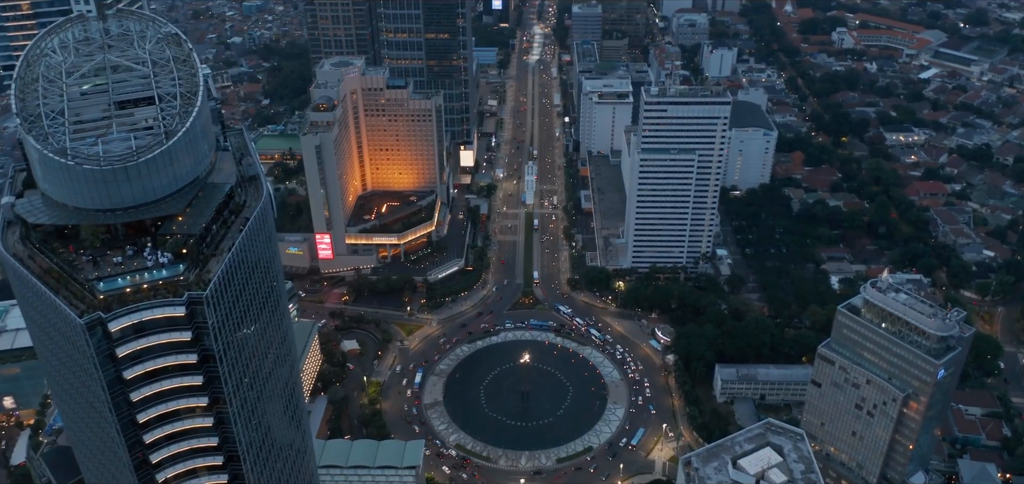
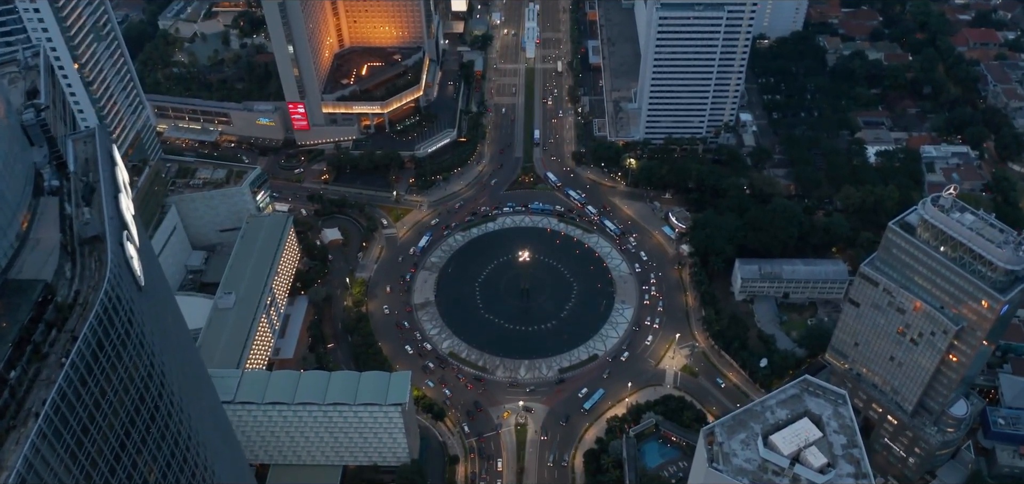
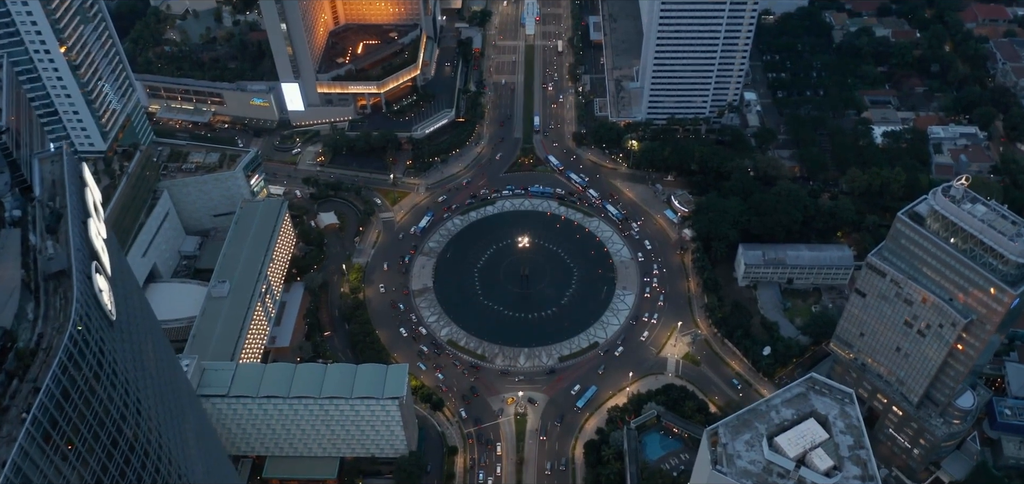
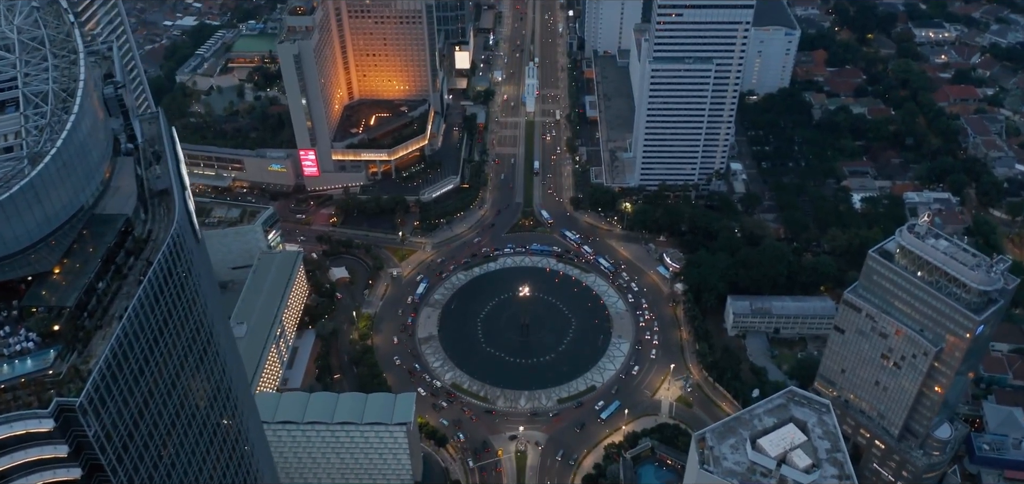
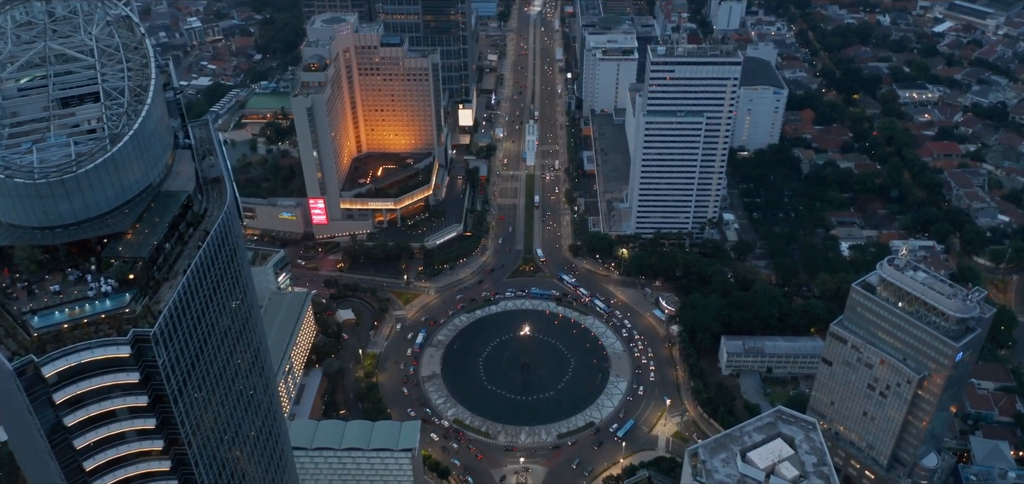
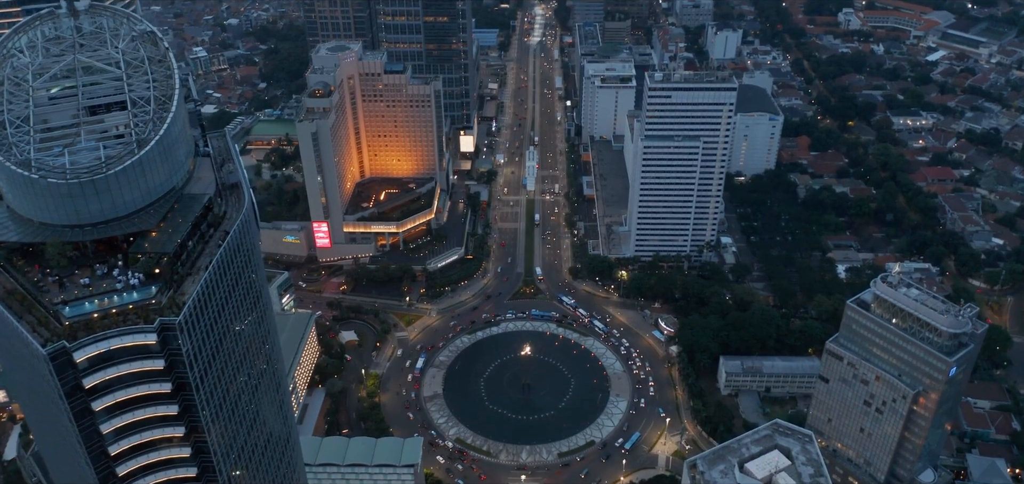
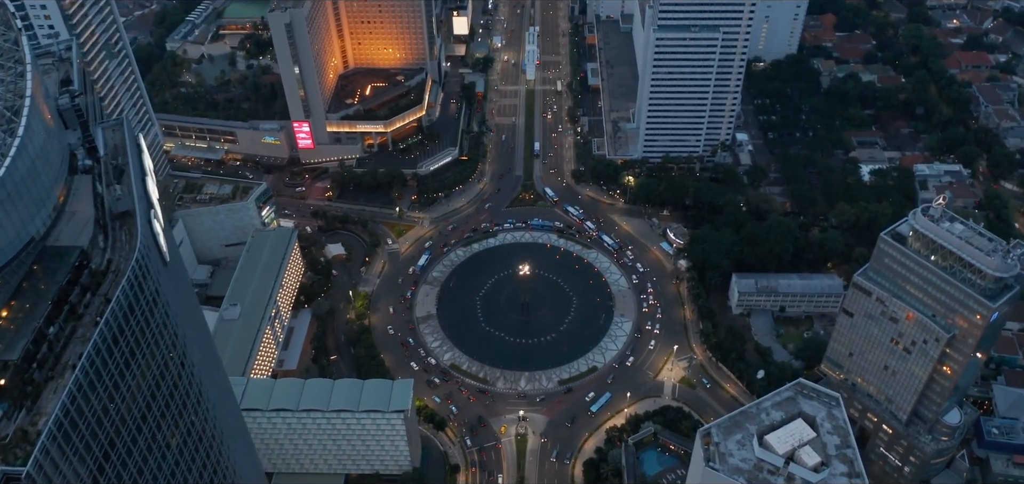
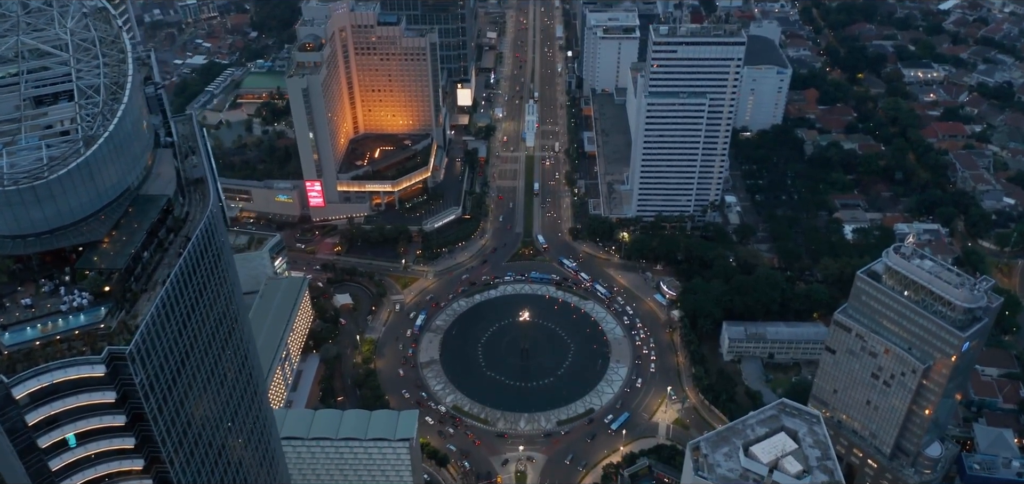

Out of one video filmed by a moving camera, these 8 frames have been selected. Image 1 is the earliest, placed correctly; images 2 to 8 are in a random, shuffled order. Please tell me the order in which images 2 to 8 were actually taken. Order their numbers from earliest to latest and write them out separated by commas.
6, 5, 8, 4, 7, 2, 3
